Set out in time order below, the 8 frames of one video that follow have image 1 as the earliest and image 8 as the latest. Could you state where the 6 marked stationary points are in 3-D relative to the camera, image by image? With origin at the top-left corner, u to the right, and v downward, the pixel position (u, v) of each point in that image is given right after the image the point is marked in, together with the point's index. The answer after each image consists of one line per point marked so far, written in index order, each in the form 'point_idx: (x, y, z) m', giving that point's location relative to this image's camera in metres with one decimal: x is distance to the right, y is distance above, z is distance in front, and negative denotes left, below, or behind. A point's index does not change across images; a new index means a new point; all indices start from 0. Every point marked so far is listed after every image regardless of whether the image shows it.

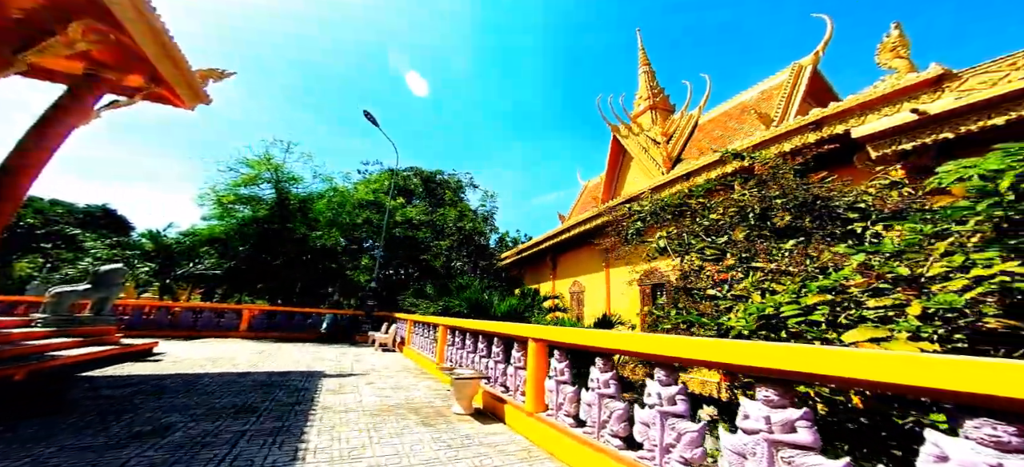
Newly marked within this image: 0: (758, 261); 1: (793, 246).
0: (+2.1, -0.3, +3.3) m
1: (+2.2, -0.1, +3.2) m
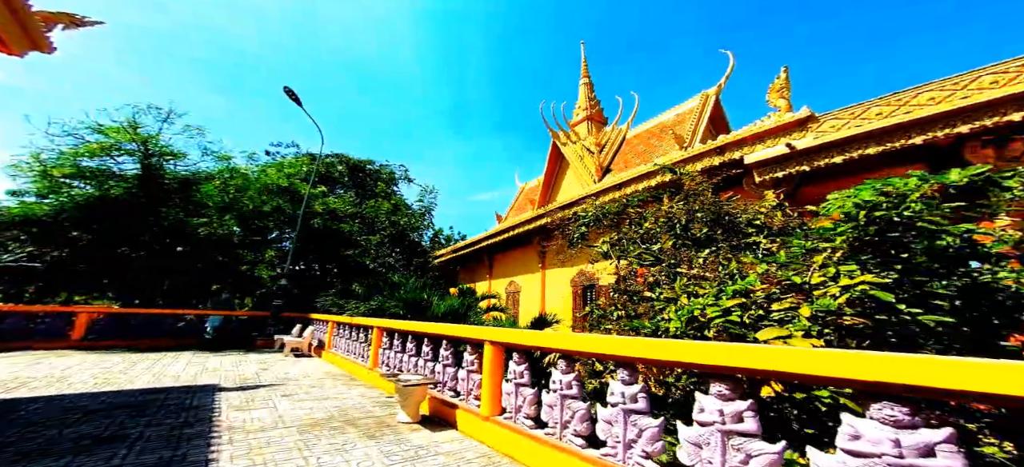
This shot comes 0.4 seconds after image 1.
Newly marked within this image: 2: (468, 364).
0: (+1.7, -0.4, +3.8) m
1: (+1.8, -0.2, +3.7) m
2: (-0.4, -1.2, +3.5) m
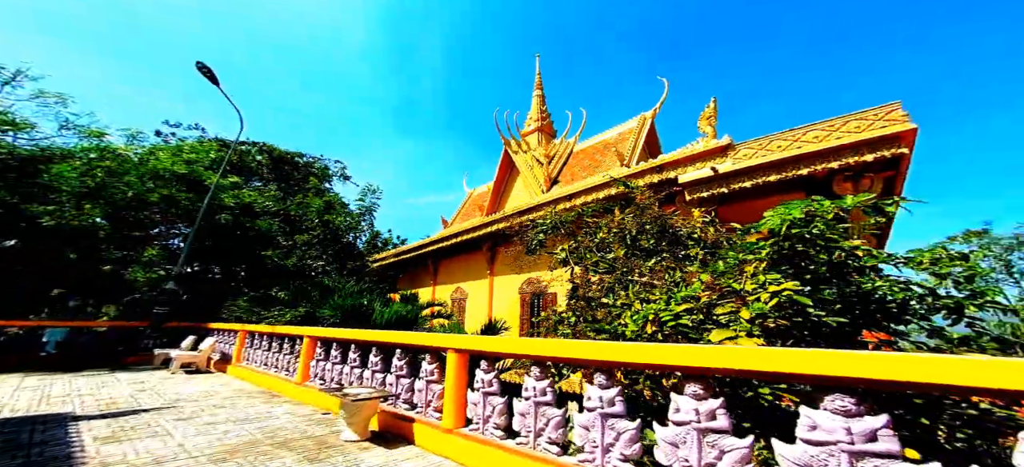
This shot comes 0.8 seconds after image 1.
0: (+1.3, -0.5, +4.0) m
1: (+1.4, -0.3, +4.0) m
2: (-0.8, -1.2, +3.3) m
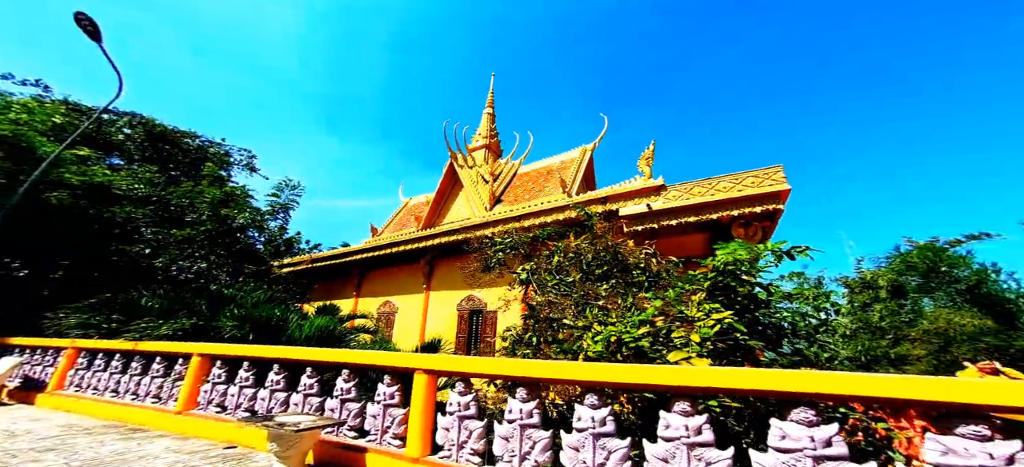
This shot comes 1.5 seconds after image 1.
0: (+0.8, -0.7, +4.2) m
1: (+1.0, -0.6, +4.2) m
2: (-1.0, -1.3, +3.0) m
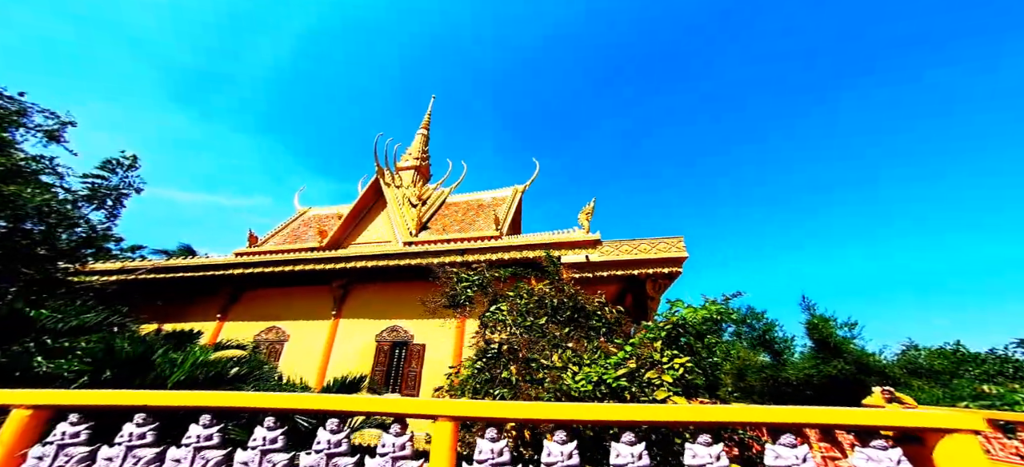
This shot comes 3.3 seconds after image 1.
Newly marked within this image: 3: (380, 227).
0: (+0.6, -1.2, +4.4) m
1: (+0.7, -1.1, +4.5) m
2: (-0.8, -1.5, +2.6) m
3: (-3.2, +0.1, +9.2) m
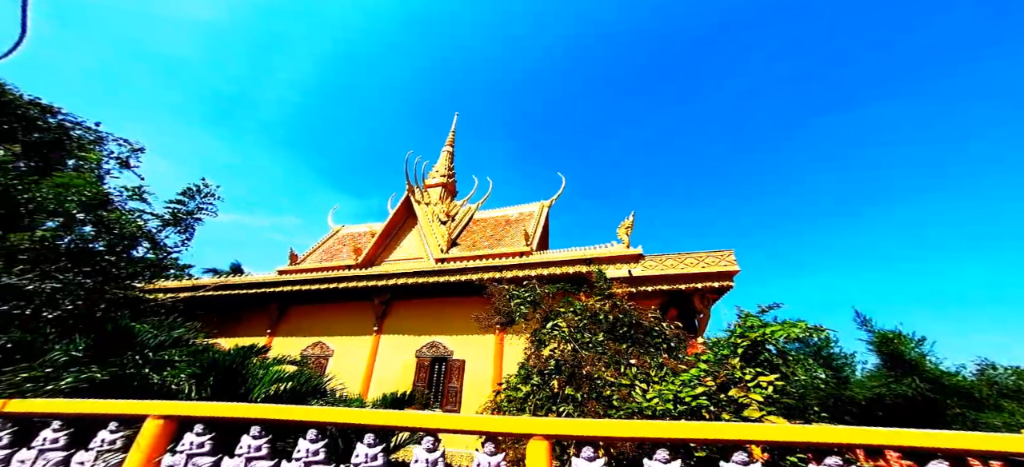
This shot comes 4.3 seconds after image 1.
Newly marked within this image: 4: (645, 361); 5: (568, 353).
0: (+1.2, -1.4, +4.3) m
1: (+1.4, -1.3, +4.4) m
2: (-0.2, -1.6, +2.6) m
3: (-2.4, -0.3, +9.2) m
4: (+1.5, -1.4, +4.3) m
5: (+0.6, -1.4, +4.4) m
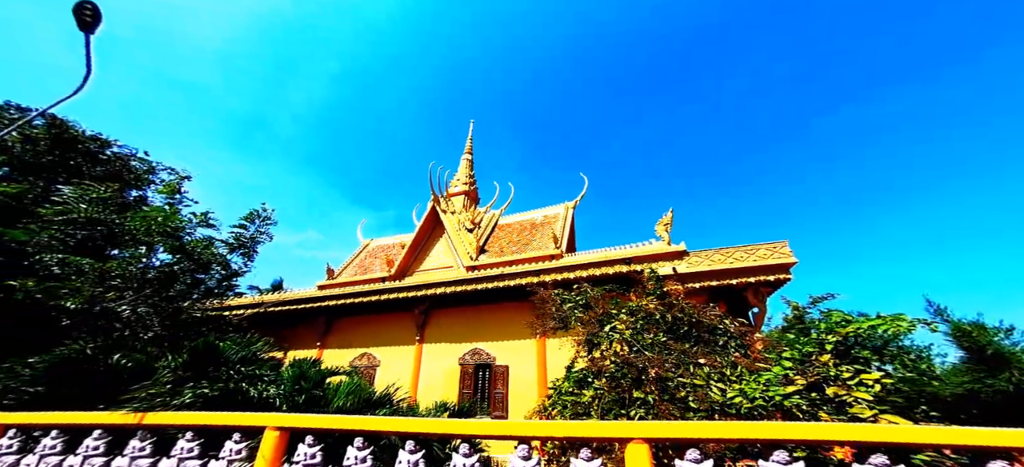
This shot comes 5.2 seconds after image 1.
0: (+1.9, -1.3, +4.3) m
1: (+2.1, -1.2, +4.4) m
2: (+0.5, -1.6, +2.5) m
3: (-1.8, -0.5, +9.3) m
4: (+2.2, -1.4, +4.3) m
5: (+1.3, -1.3, +4.3) m
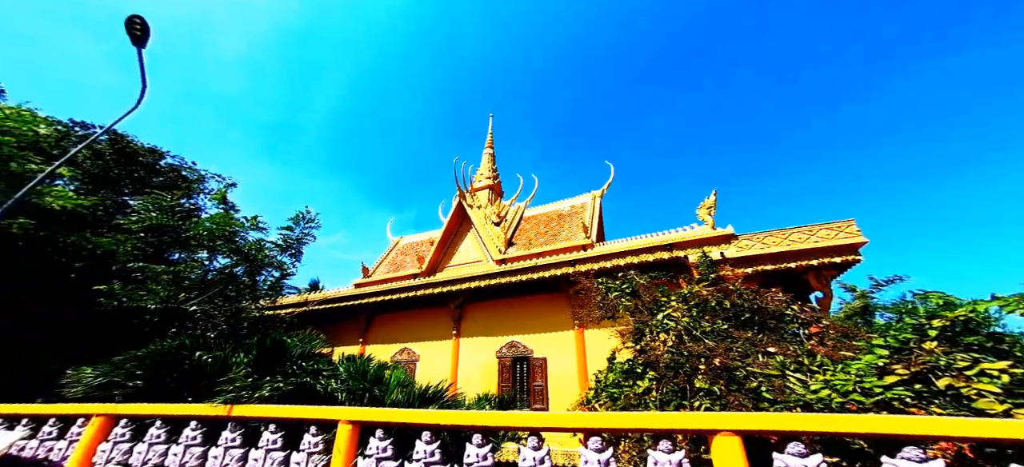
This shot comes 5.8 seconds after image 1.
0: (+2.5, -1.1, +4.1) m
1: (+2.6, -1.0, +4.2) m
2: (+1.0, -1.4, +2.5) m
3: (-1.1, -0.4, +9.2) m
4: (+2.7, -1.1, +4.1) m
5: (+1.8, -1.2, +4.2) m
